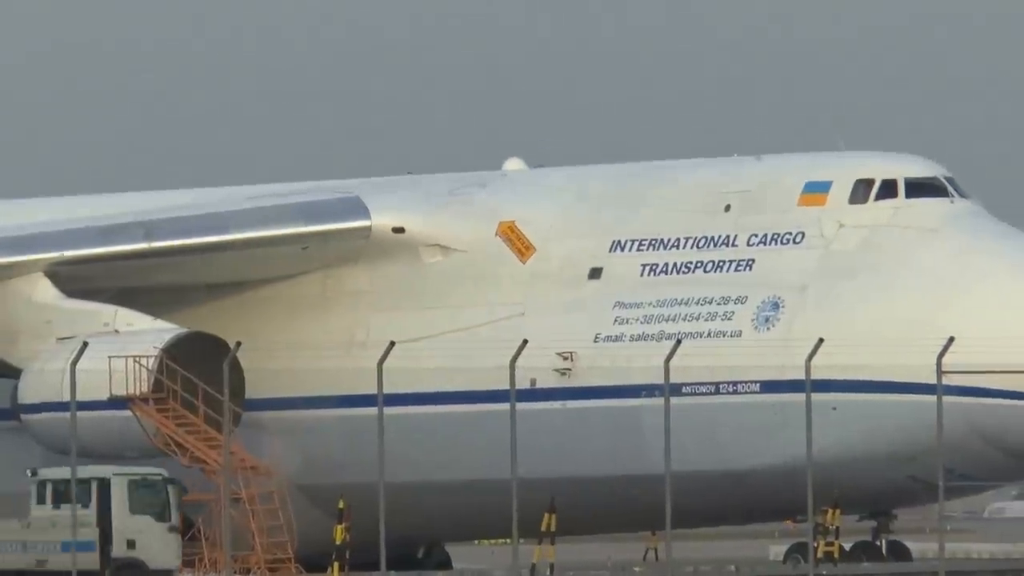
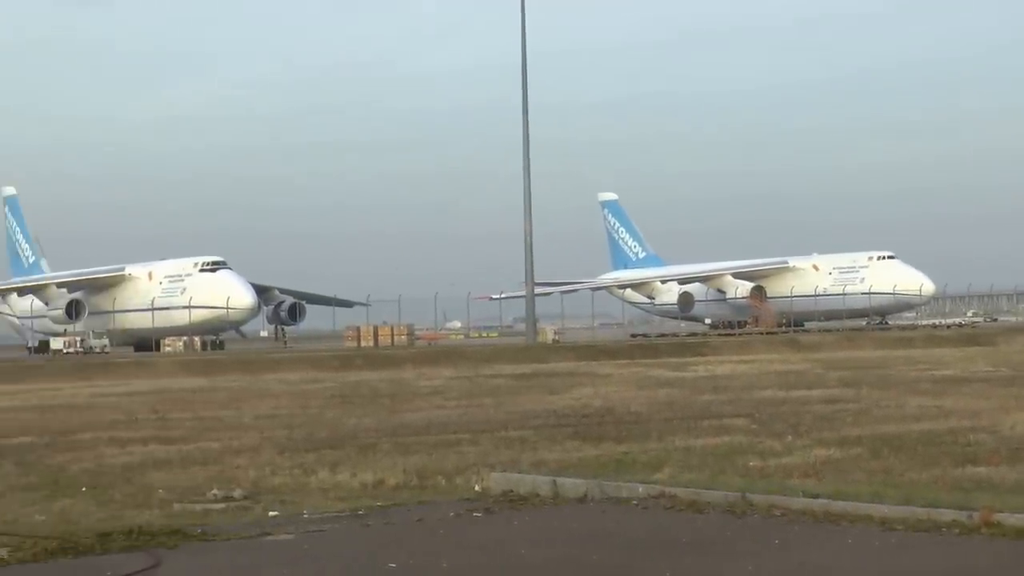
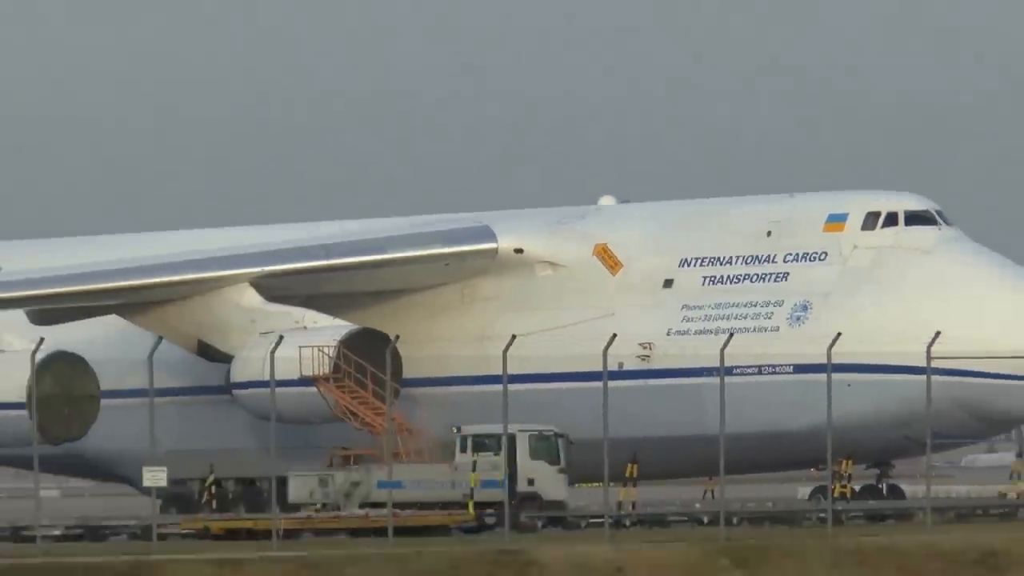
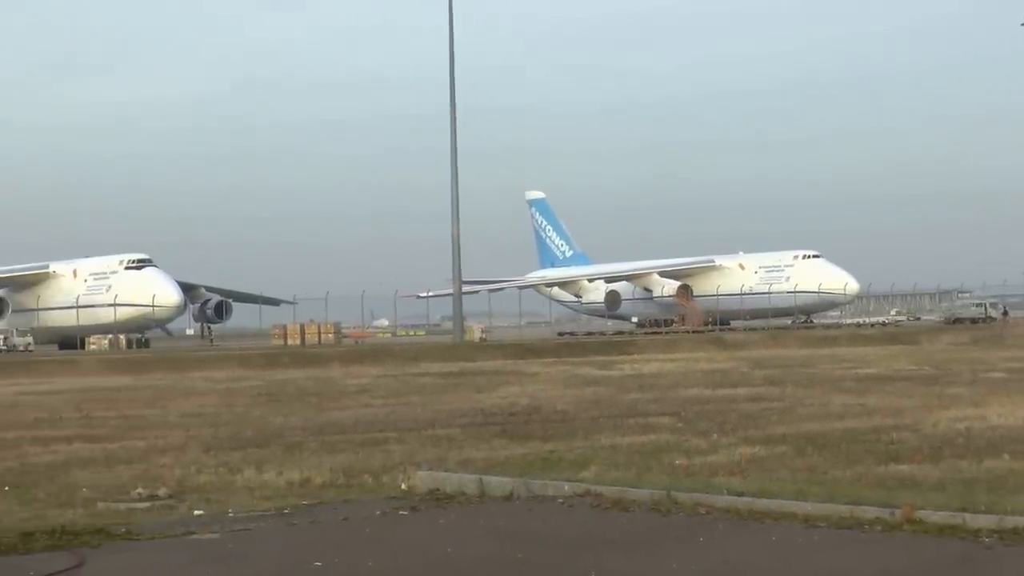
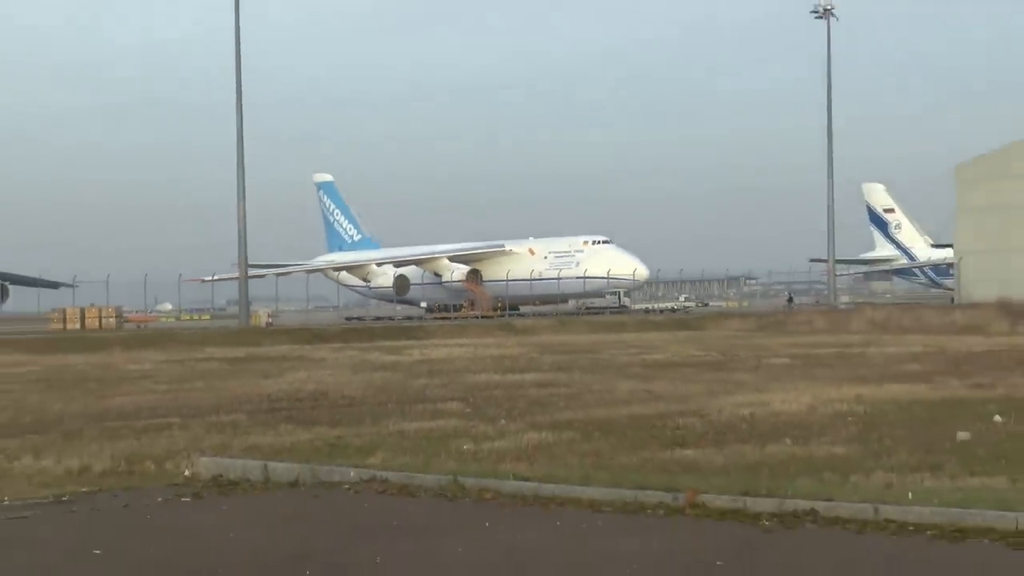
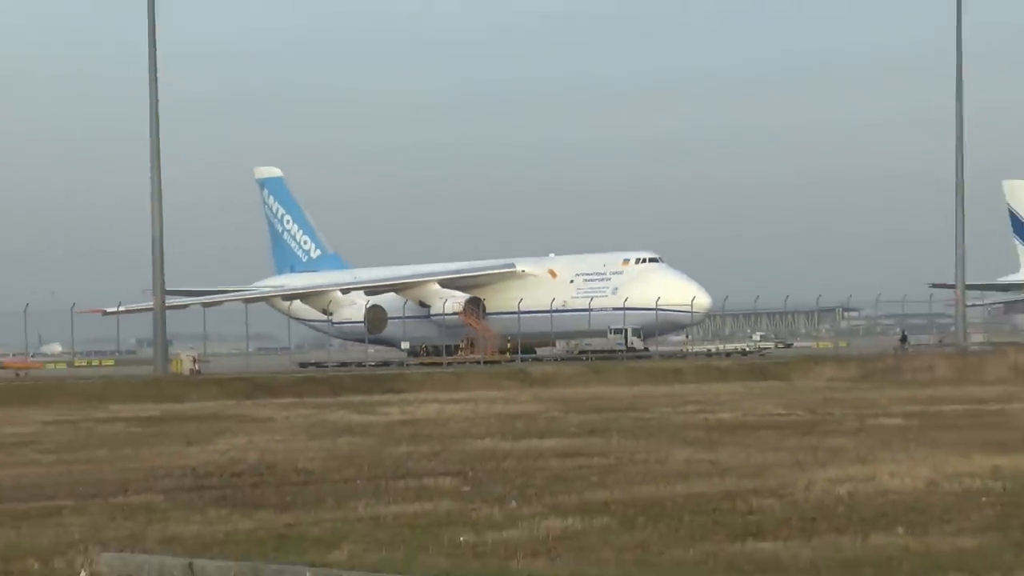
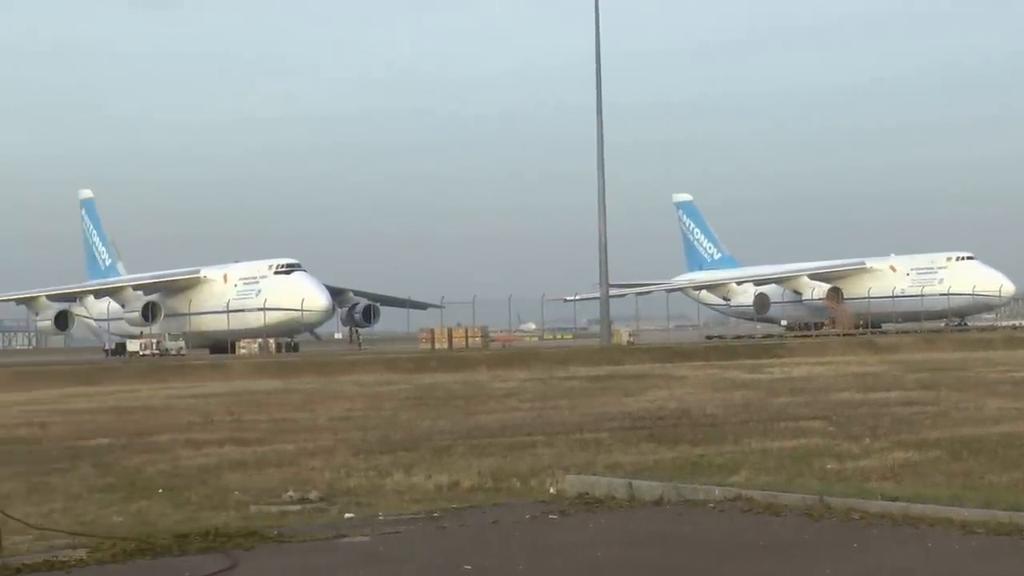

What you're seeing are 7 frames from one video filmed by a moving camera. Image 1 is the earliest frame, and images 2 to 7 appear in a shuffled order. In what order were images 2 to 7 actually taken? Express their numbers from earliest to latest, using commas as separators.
3, 6, 5, 4, 2, 7
